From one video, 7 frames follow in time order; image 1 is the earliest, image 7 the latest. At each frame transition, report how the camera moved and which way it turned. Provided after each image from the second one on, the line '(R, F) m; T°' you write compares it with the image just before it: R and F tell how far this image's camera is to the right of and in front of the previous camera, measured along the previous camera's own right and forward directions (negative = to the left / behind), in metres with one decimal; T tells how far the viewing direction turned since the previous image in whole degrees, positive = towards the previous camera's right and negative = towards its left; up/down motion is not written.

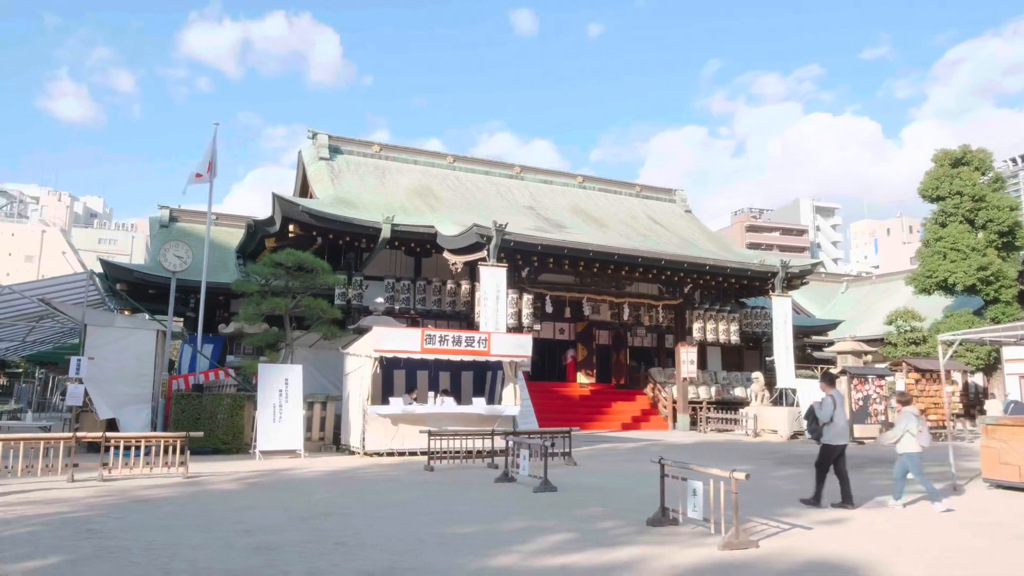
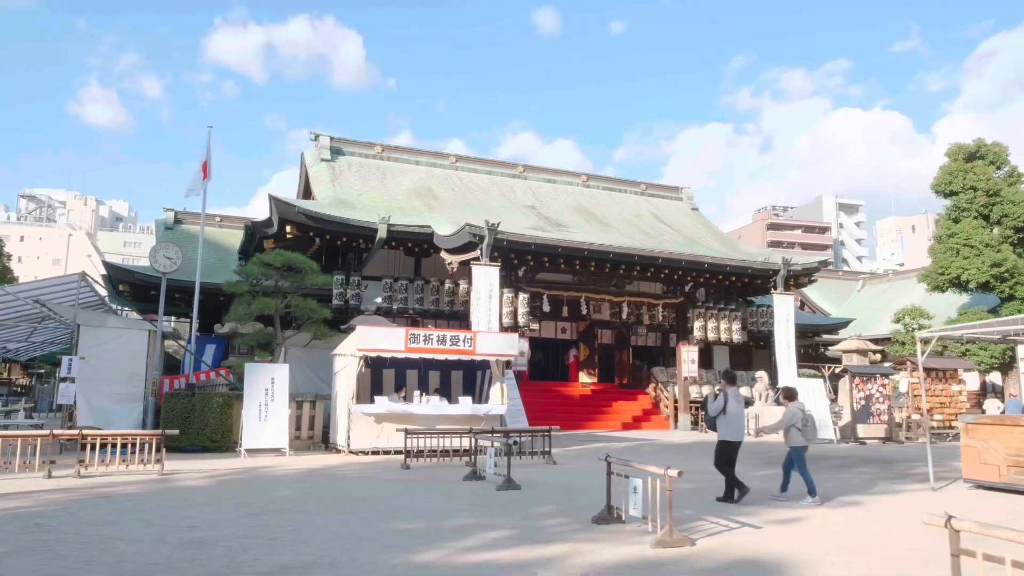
(+0.7, 0.0) m; -2°
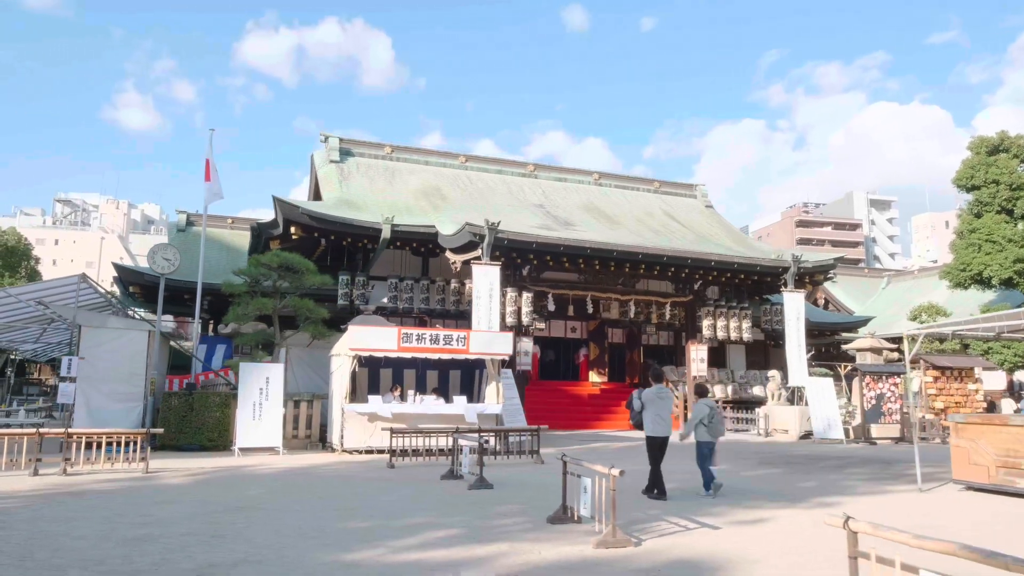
(+0.6, 0.0) m; -2°
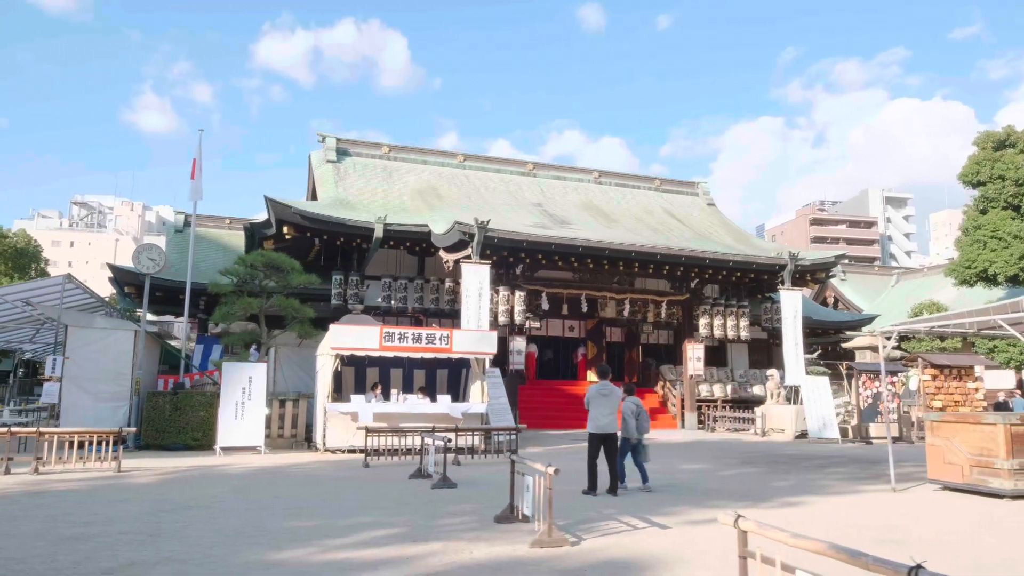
(+0.6, +0.1) m; -1°
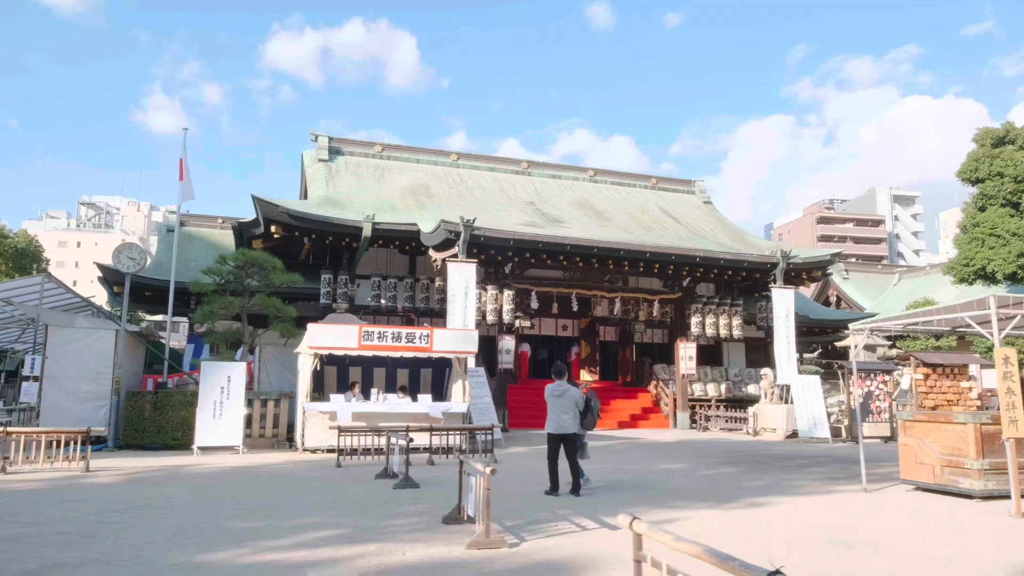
(+0.5, +0.1) m; -1°
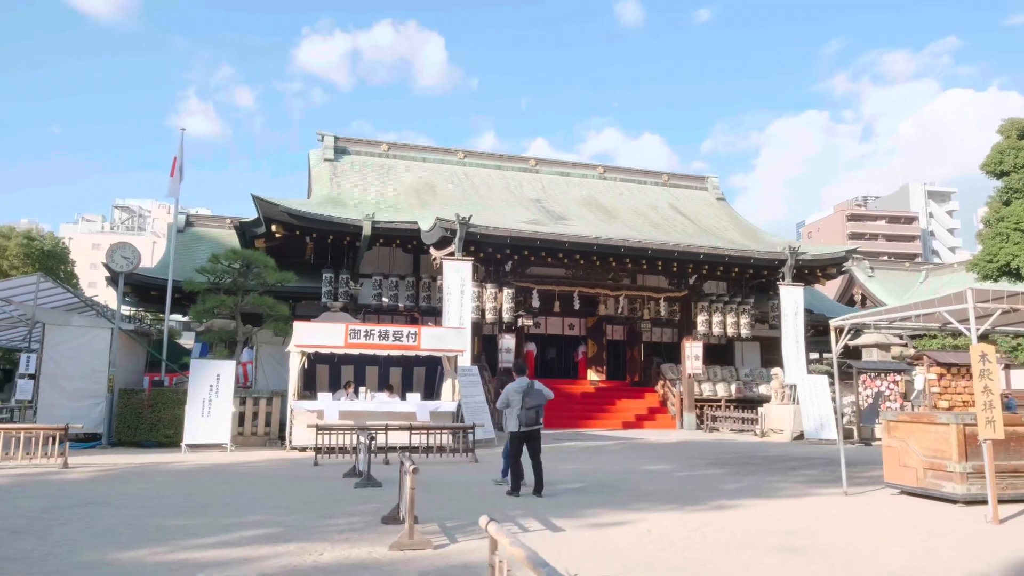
(+0.7, +0.2) m; -2°
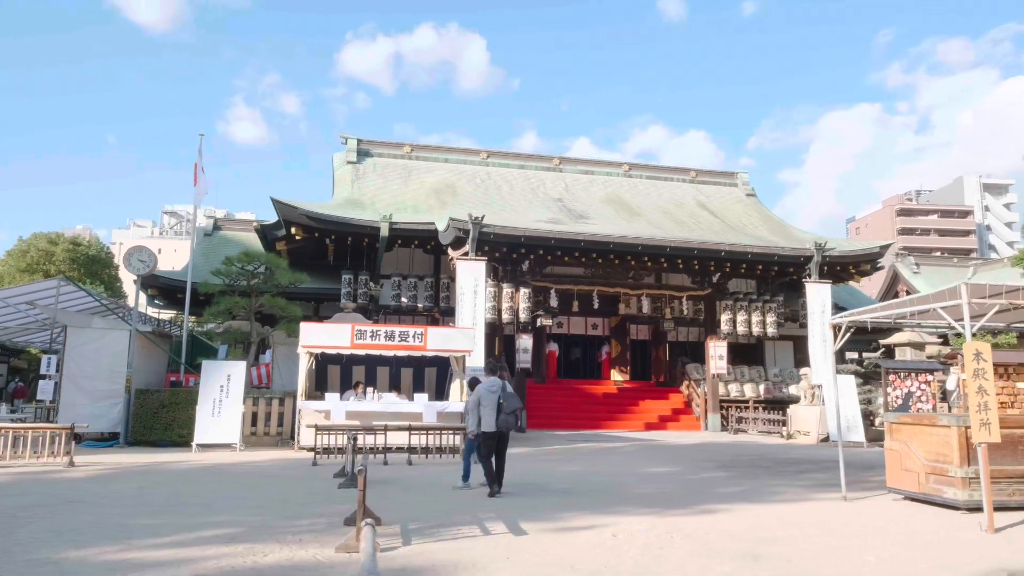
(+0.6, +0.1) m; -3°
